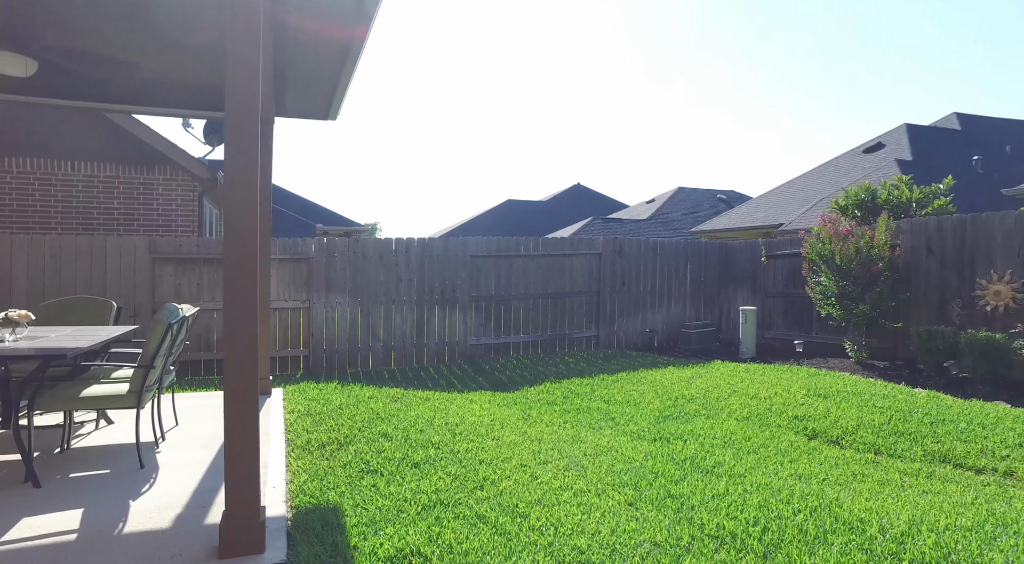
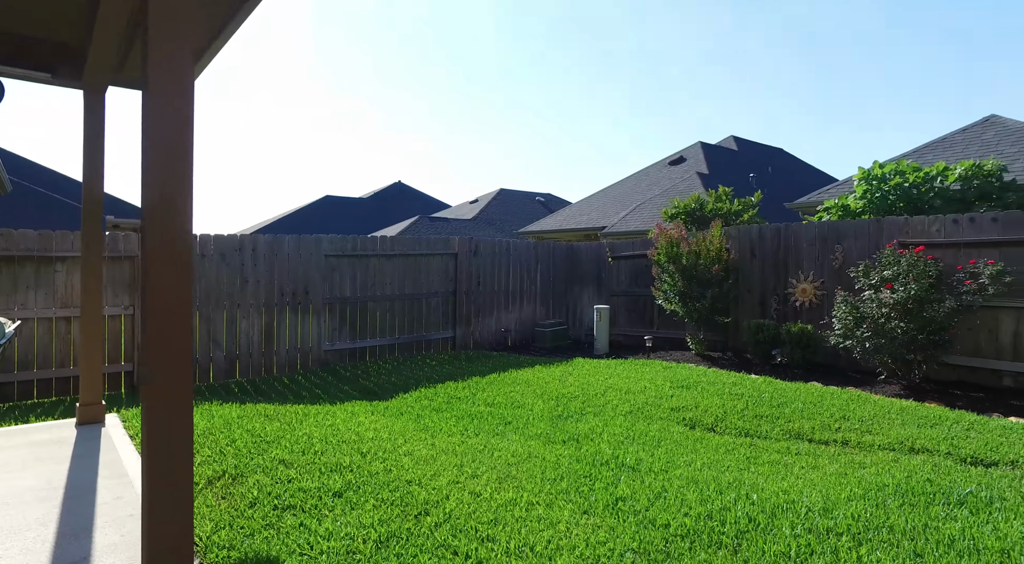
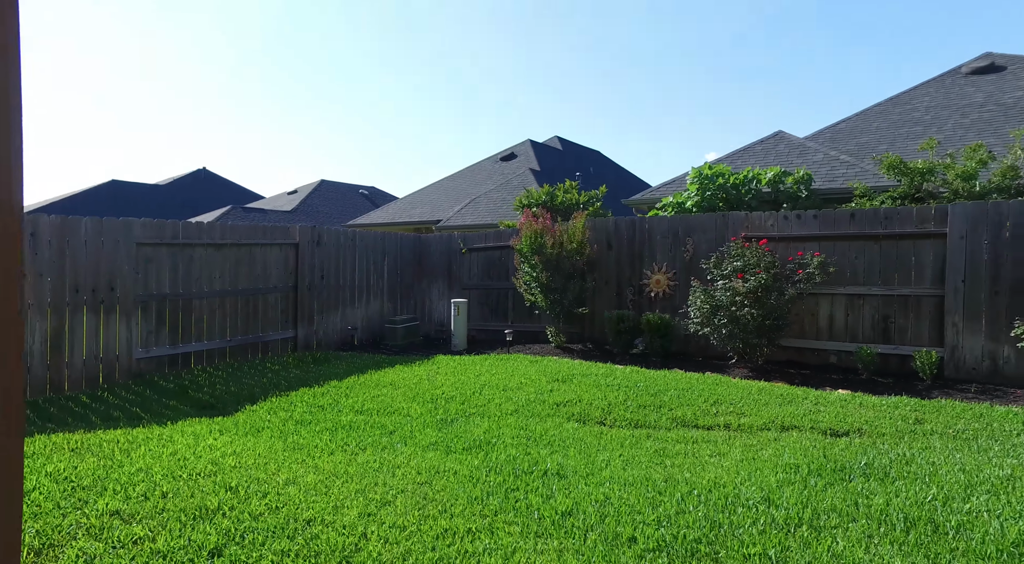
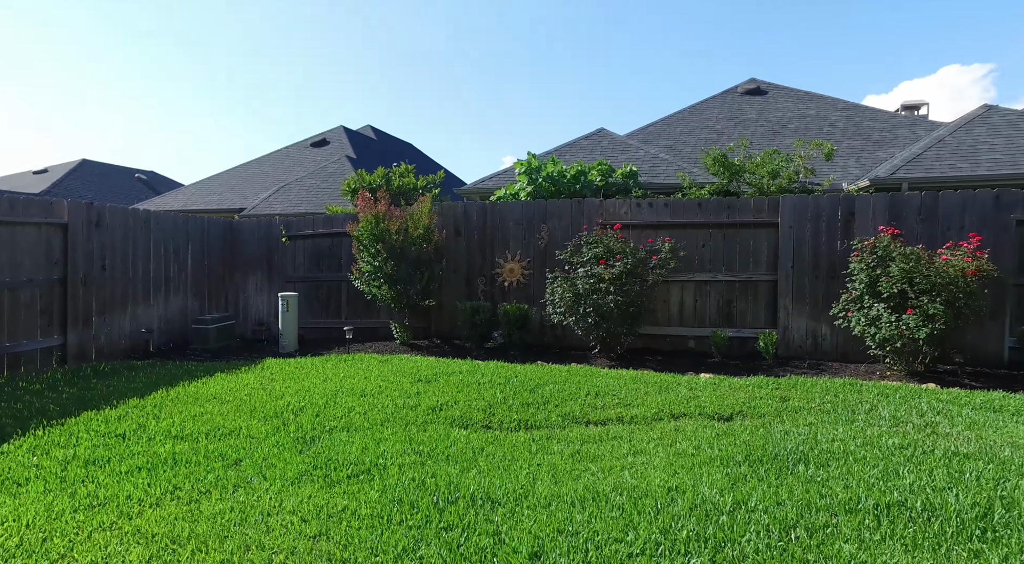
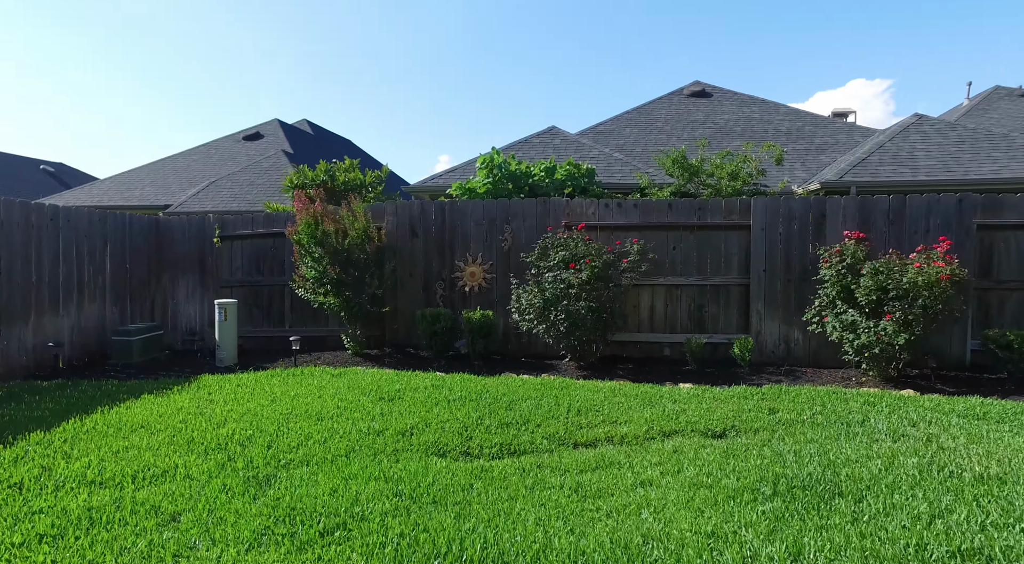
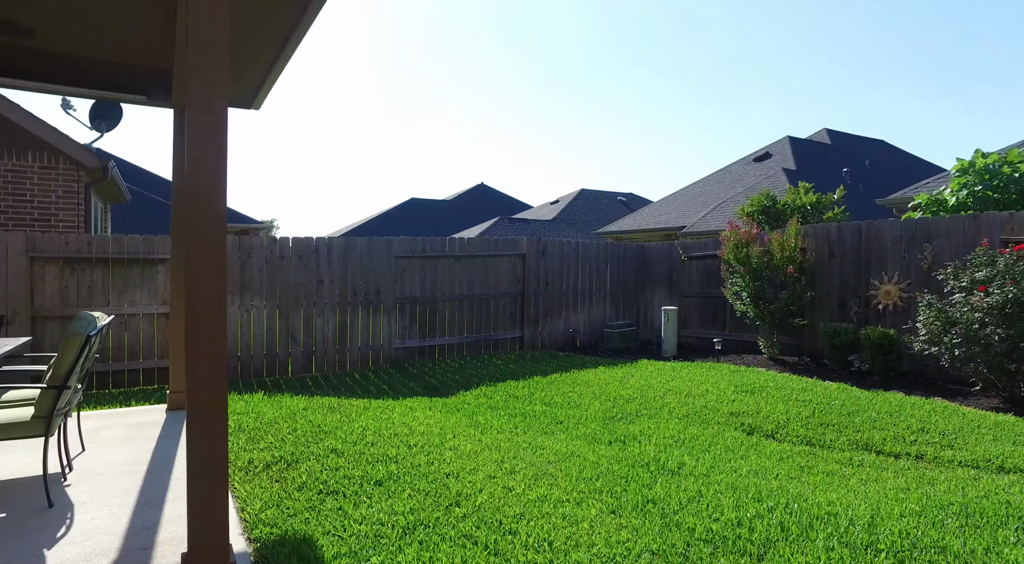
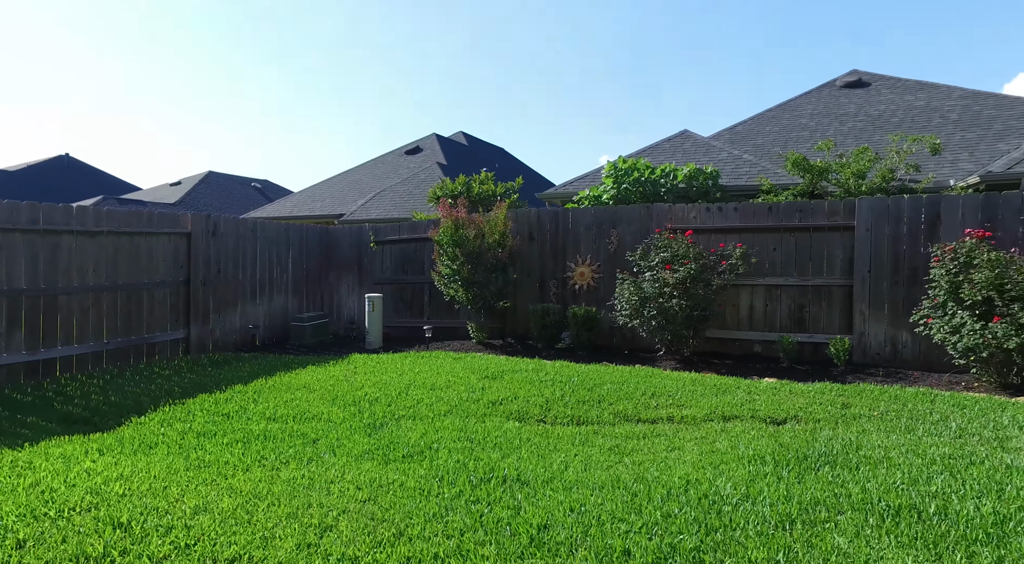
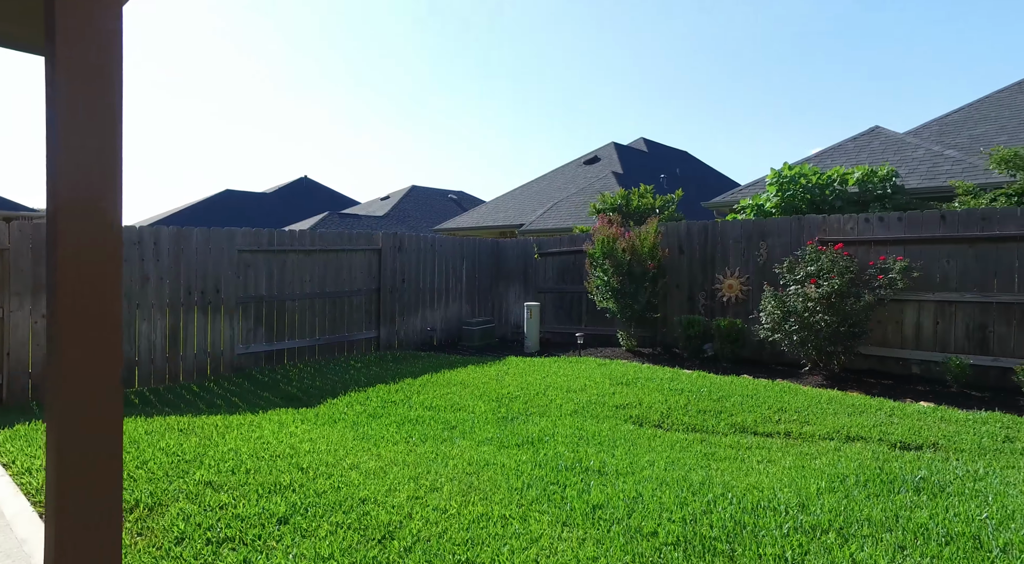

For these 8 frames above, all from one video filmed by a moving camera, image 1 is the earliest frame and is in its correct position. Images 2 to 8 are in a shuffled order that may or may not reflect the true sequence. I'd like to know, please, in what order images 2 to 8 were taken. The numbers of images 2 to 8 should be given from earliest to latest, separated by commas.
6, 2, 8, 3, 7, 4, 5
